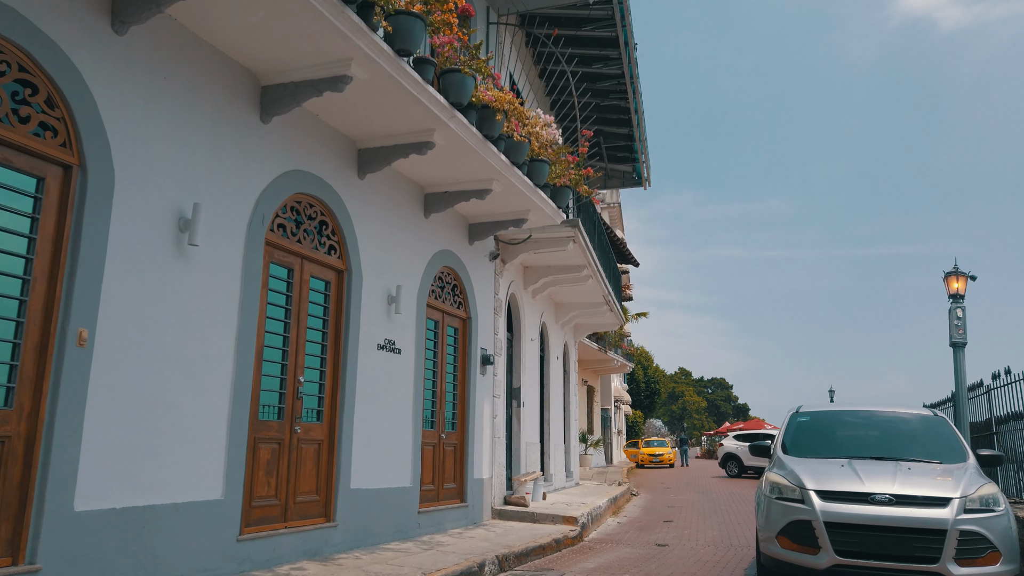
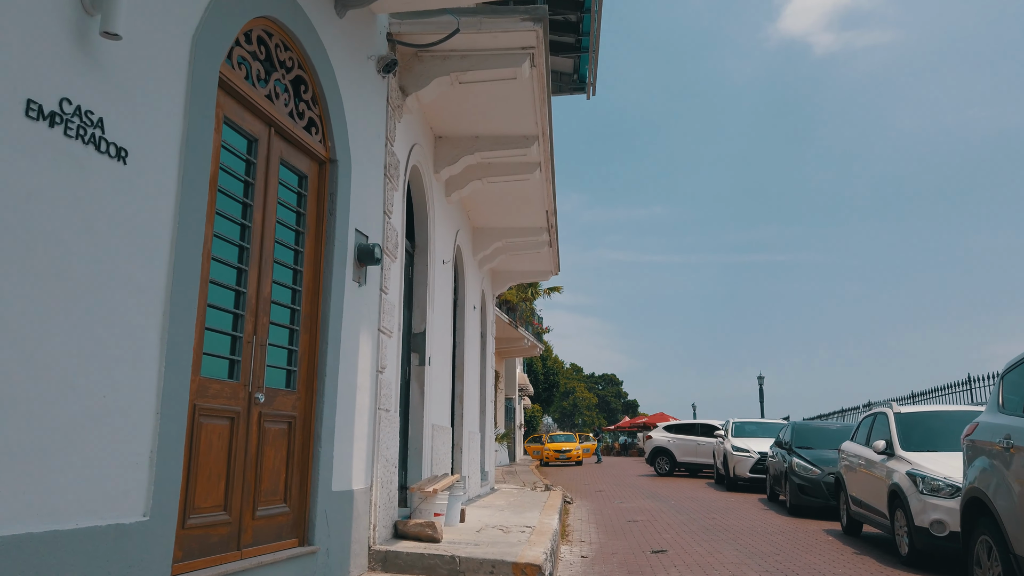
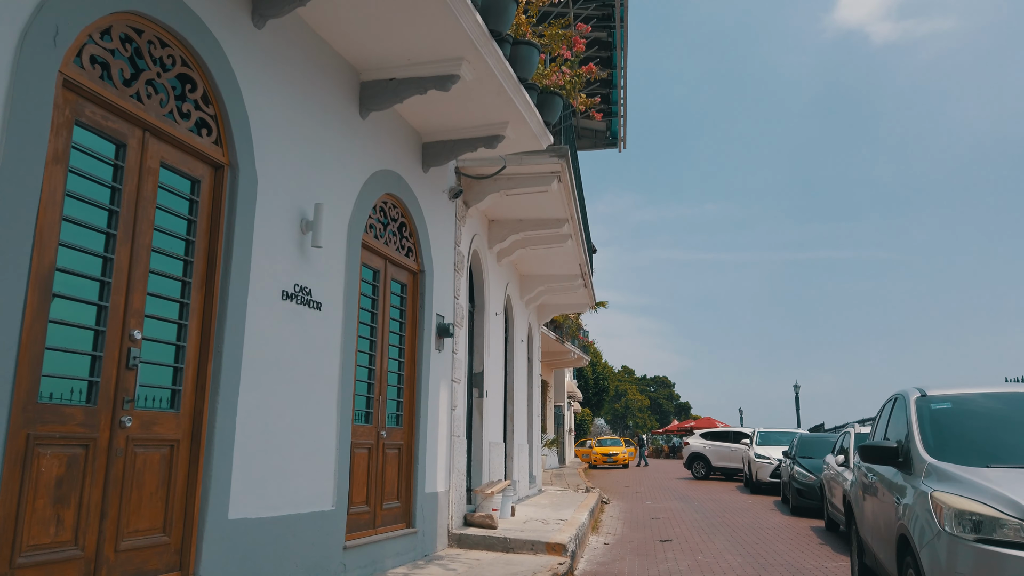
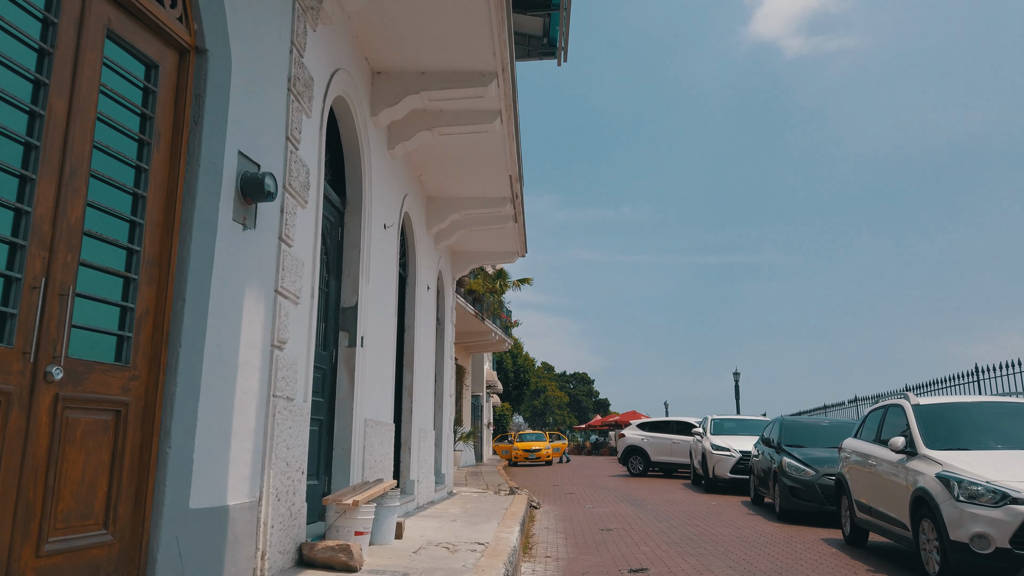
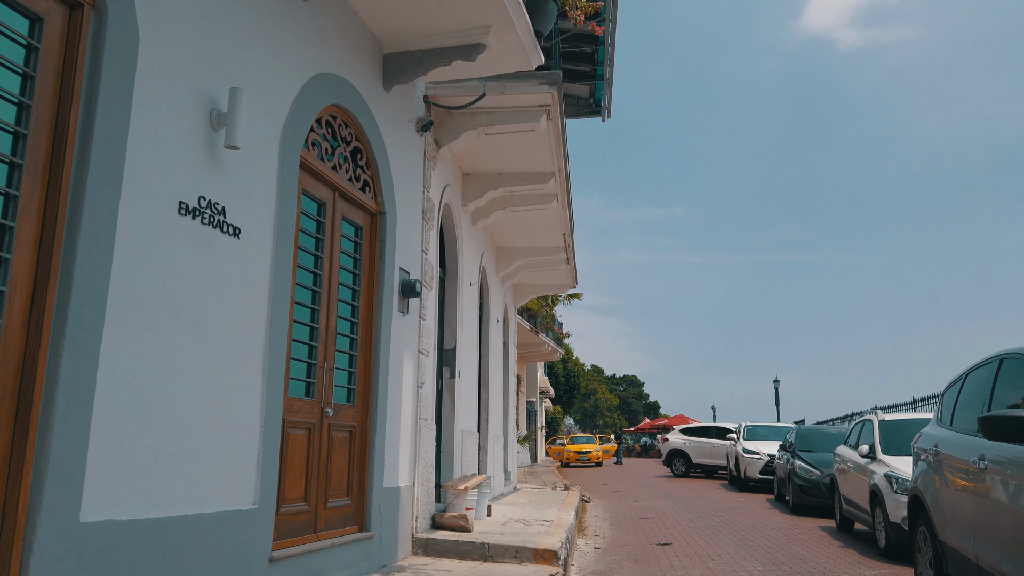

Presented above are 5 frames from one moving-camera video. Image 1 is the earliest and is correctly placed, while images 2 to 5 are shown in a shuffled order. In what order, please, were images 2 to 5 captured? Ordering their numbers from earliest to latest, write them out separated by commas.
3, 5, 2, 4
